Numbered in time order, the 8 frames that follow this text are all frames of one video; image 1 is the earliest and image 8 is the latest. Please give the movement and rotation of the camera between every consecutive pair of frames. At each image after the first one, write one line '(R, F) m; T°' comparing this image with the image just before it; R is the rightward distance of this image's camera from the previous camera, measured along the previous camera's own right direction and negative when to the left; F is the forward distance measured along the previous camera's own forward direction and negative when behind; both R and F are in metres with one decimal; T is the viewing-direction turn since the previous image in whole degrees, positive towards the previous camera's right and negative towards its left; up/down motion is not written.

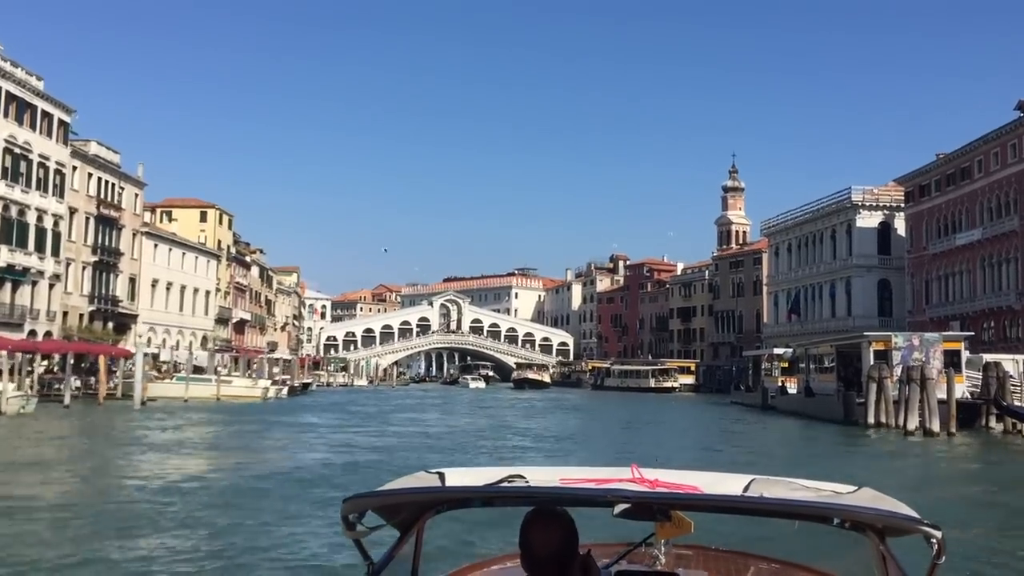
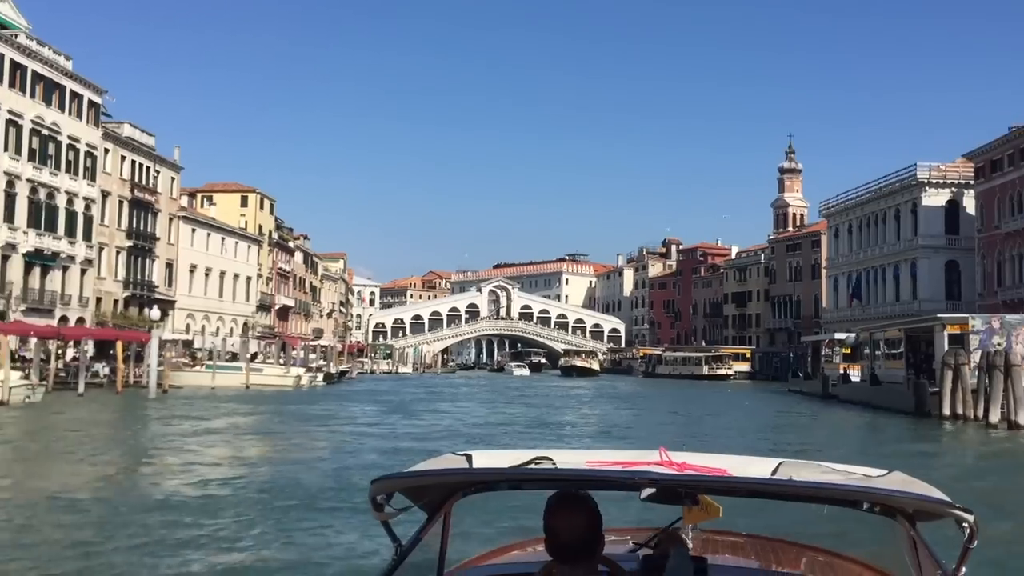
(+0.1, +0.5) m; -3°
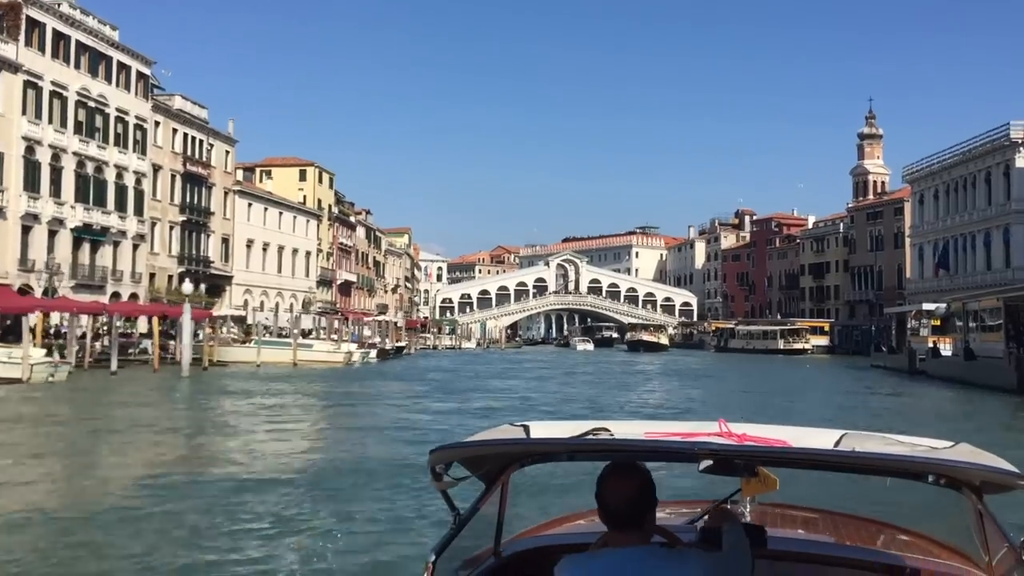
(+0.1, +0.5) m; -4°
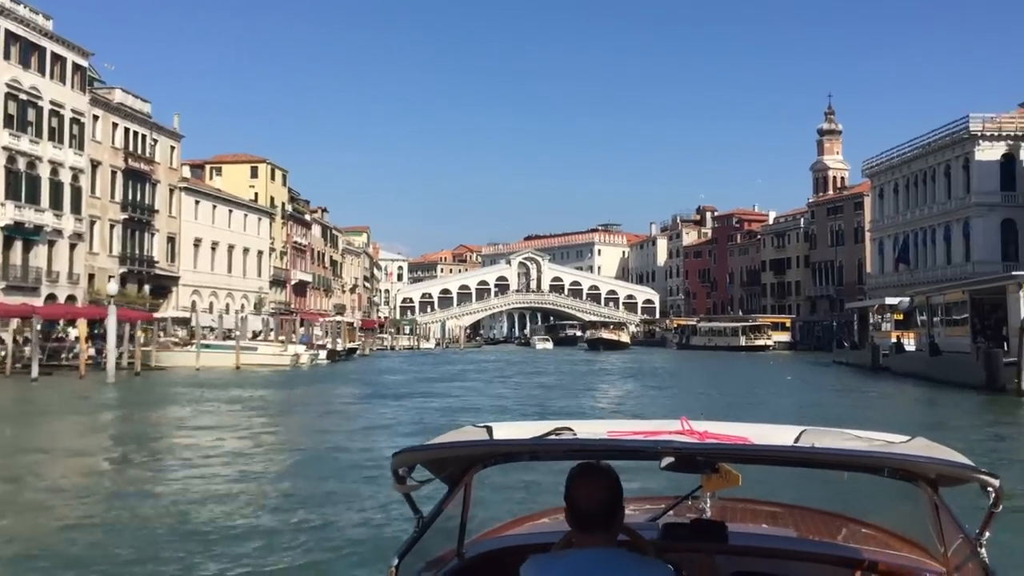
(+0.1, +0.3) m; +2°
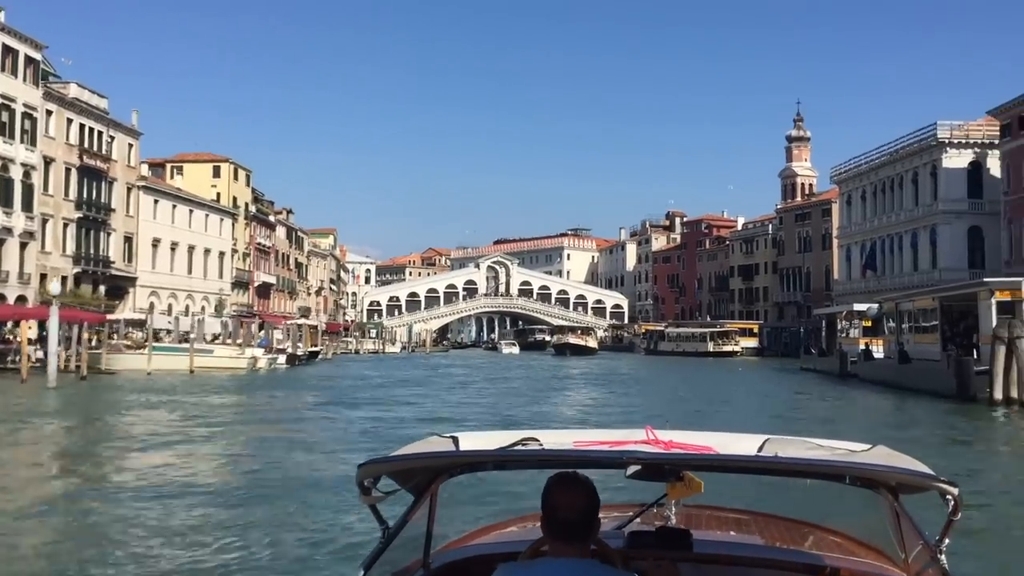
(+0.1, +0.2) m; +2°
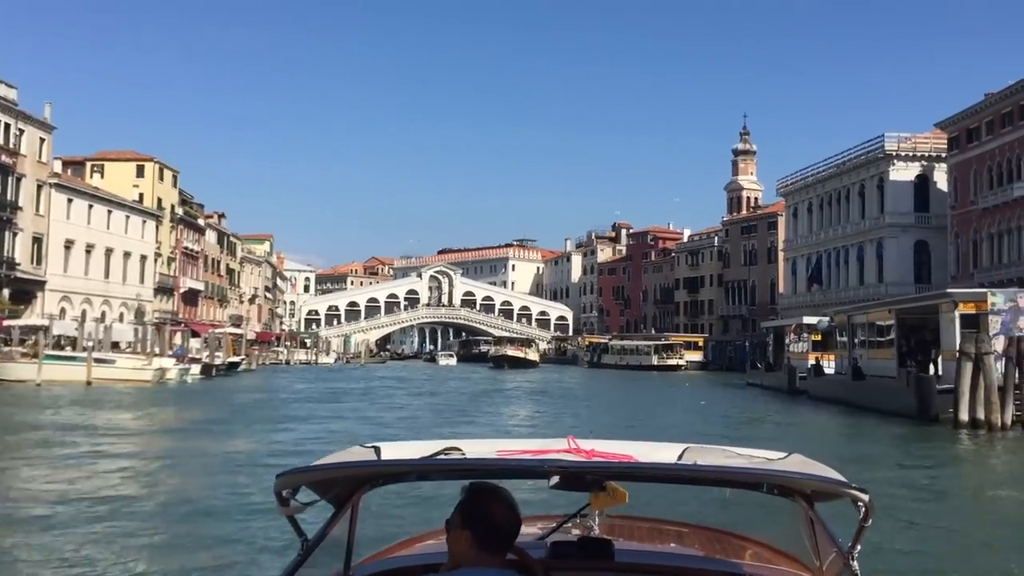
(+0.1, +0.6) m; +3°
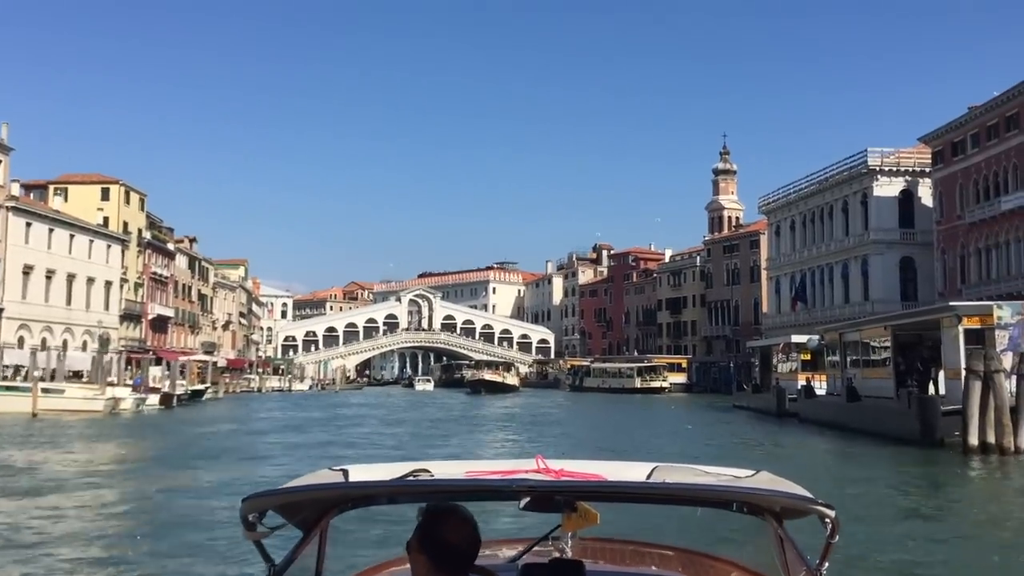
(+0.1, +0.4) m; +1°
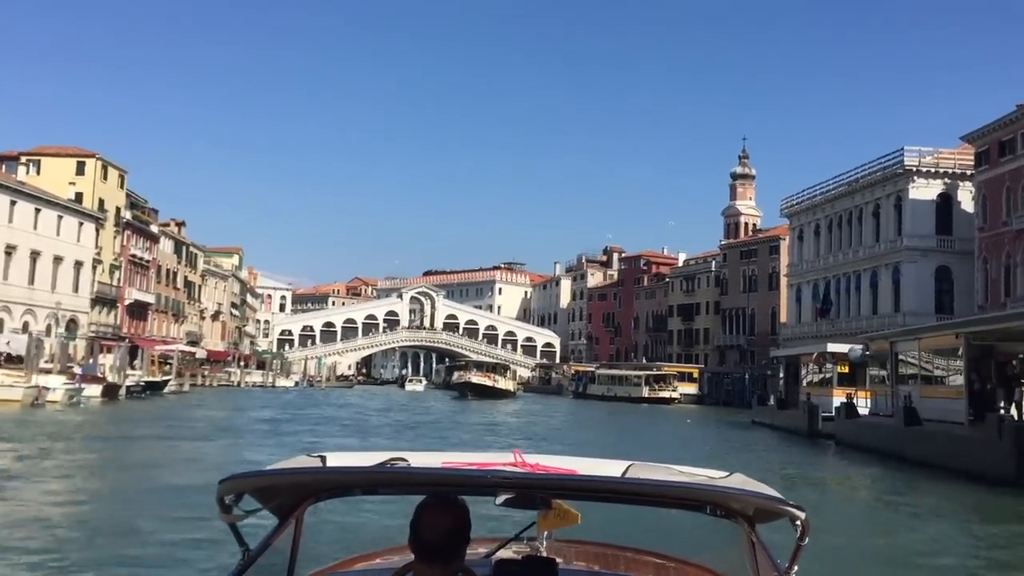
(+0.1, +1.1) m; -1°
